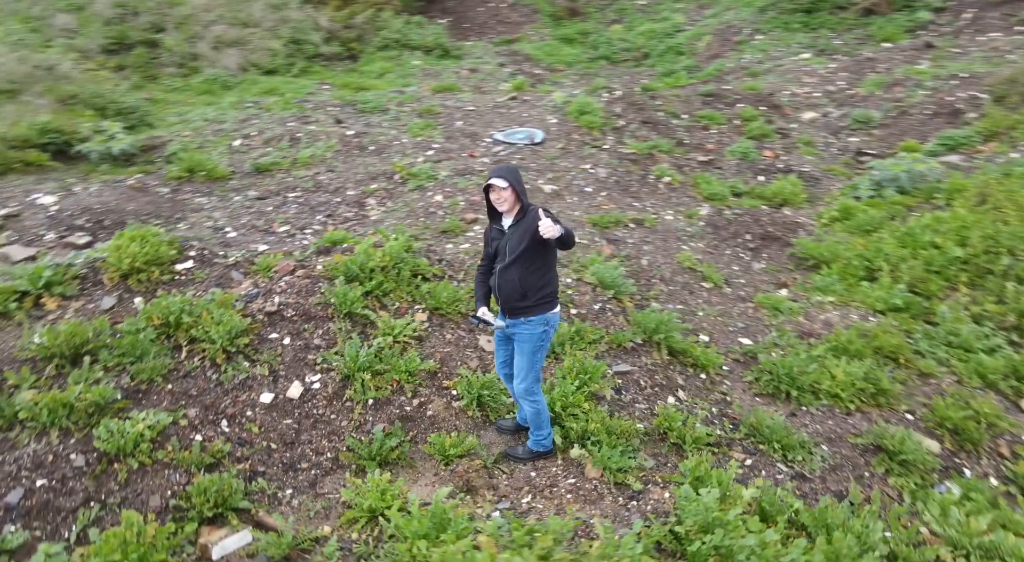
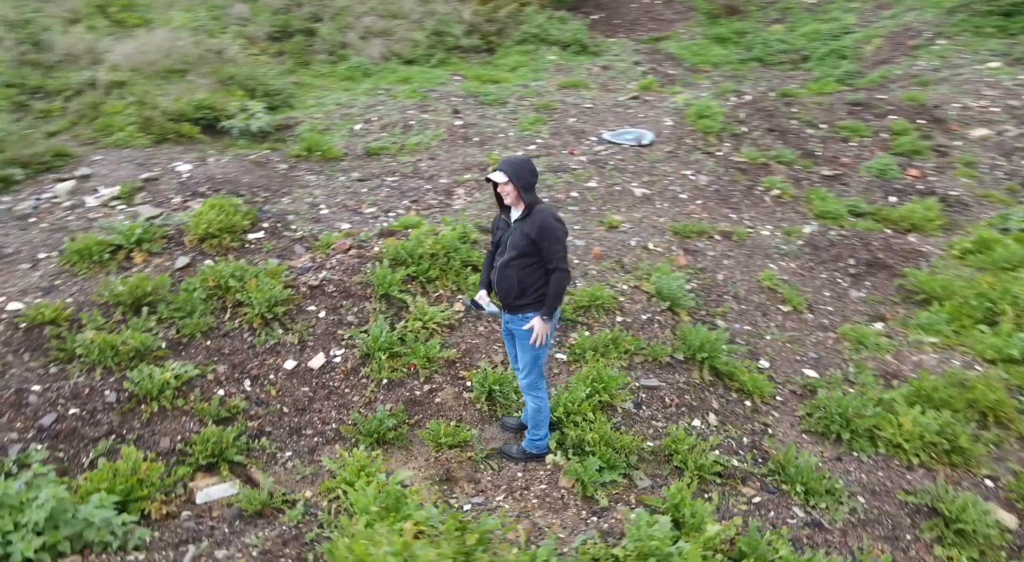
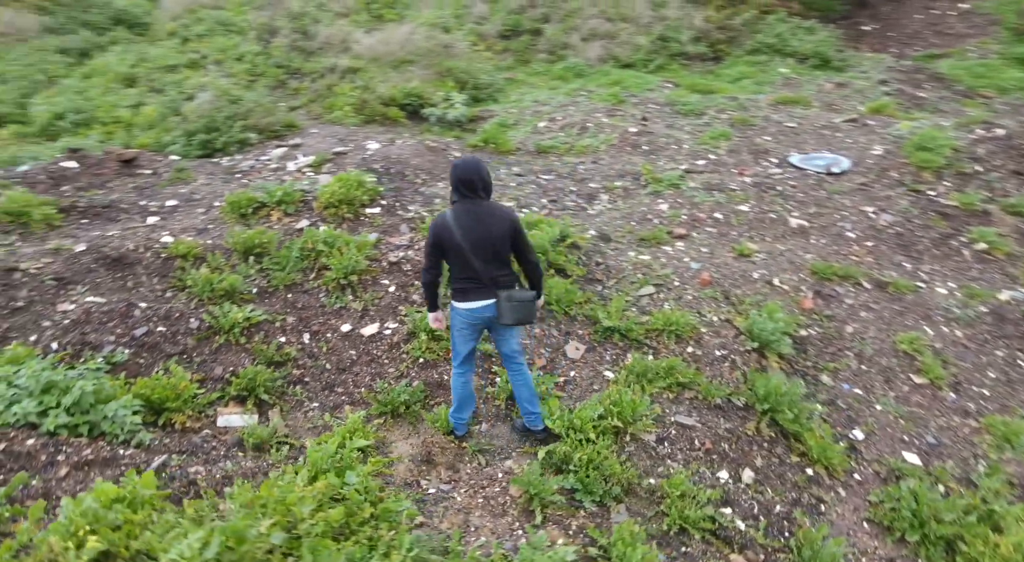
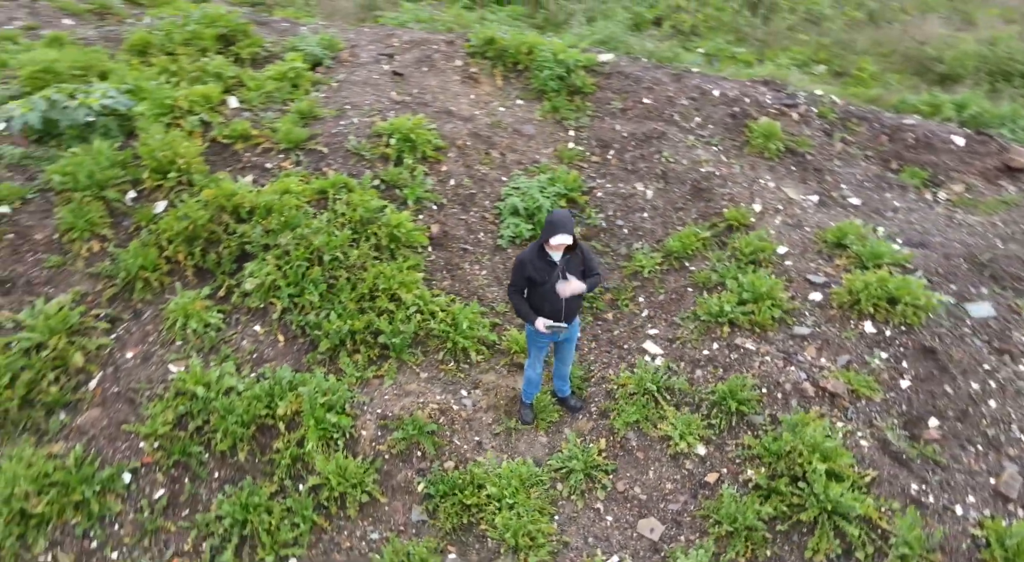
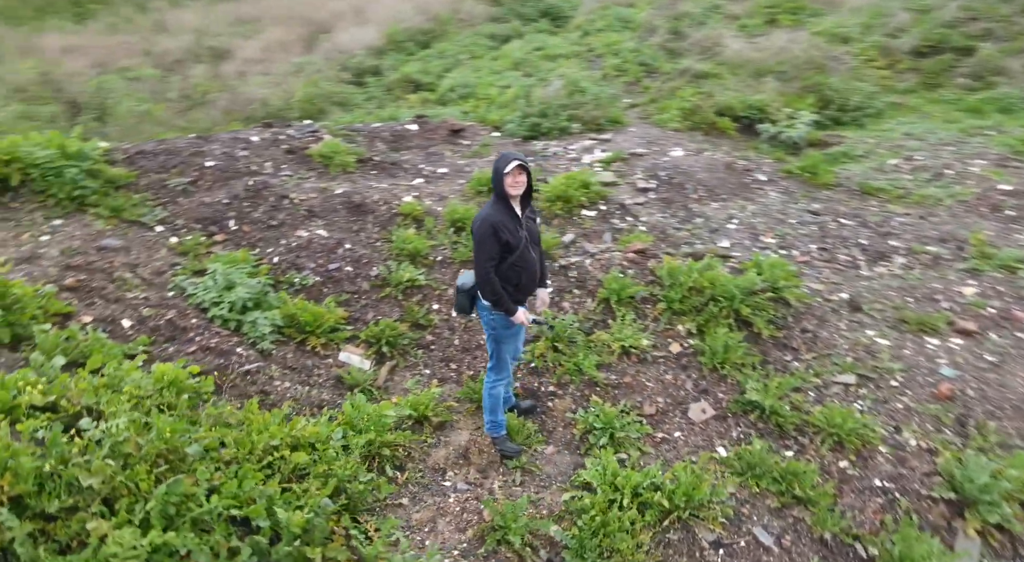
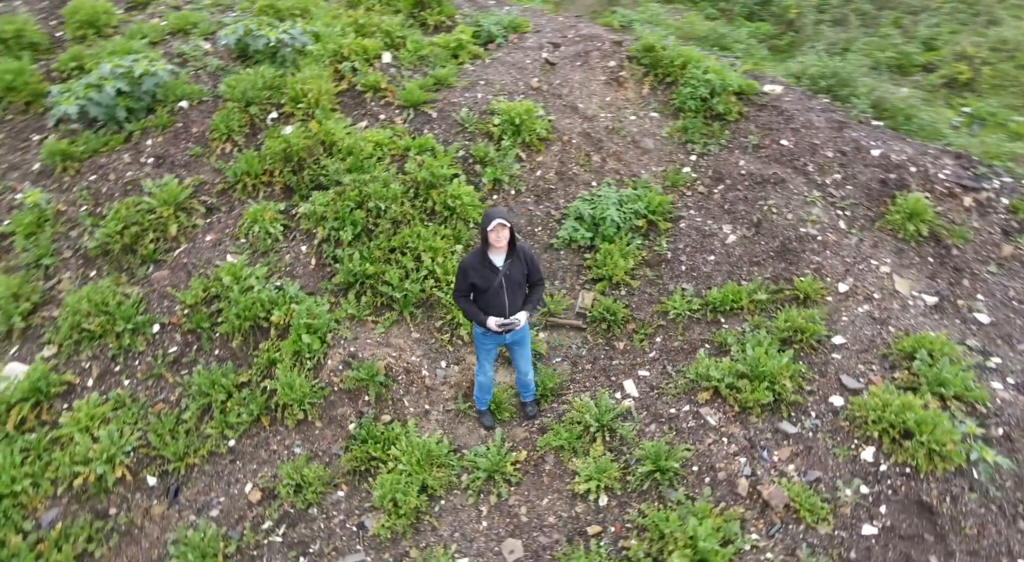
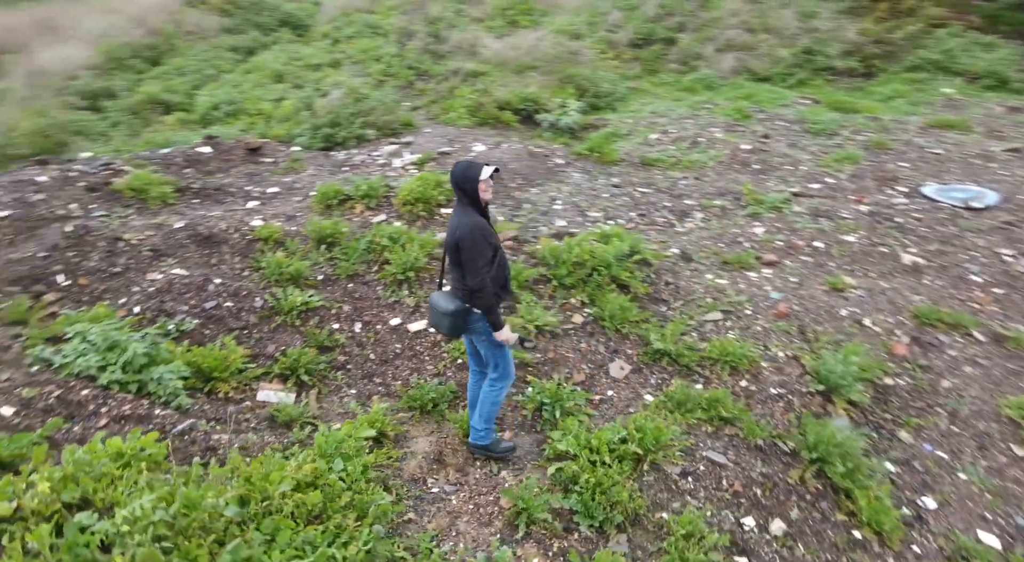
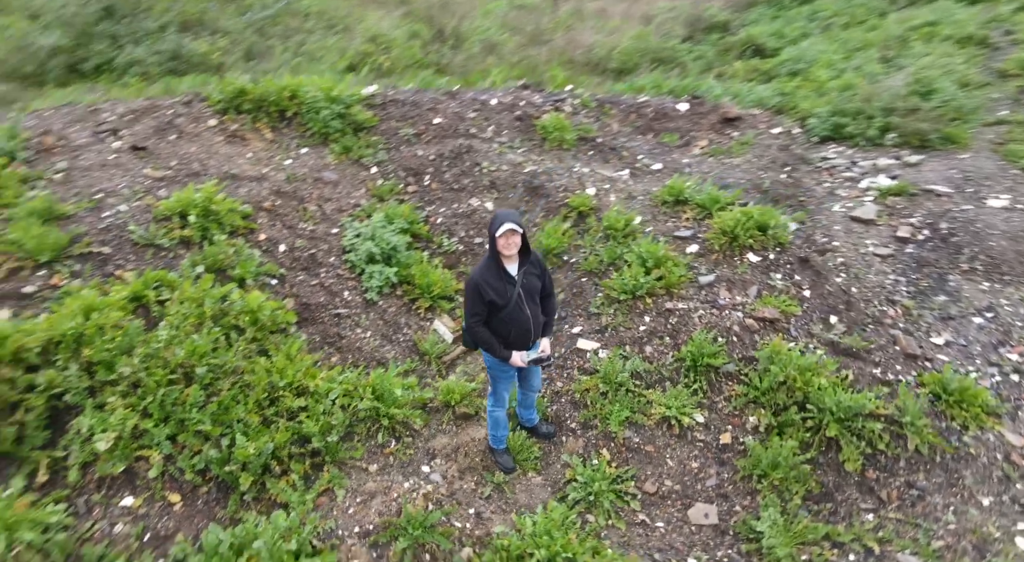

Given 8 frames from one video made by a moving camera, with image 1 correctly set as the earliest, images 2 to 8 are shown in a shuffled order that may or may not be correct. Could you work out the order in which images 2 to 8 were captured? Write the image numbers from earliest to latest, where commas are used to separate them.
2, 3, 7, 5, 8, 4, 6
